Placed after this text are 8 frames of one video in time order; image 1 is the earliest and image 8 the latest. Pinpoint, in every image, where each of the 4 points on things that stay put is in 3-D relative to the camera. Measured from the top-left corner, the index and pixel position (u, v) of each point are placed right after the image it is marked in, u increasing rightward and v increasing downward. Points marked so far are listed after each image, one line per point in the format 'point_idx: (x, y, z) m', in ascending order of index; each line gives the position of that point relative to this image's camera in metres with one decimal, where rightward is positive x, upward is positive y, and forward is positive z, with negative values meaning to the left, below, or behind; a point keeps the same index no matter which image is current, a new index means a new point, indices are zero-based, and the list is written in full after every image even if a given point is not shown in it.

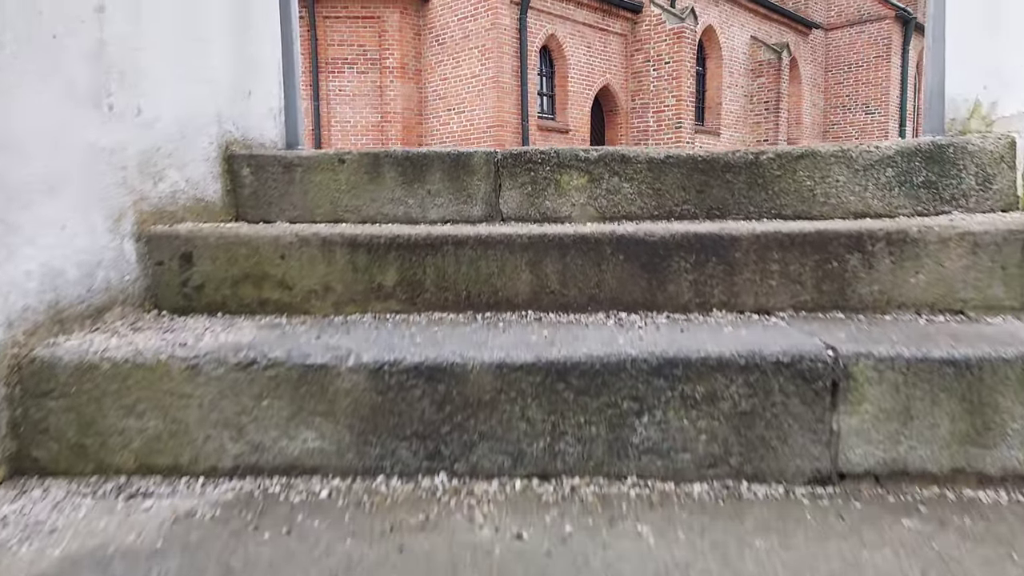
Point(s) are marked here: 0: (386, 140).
0: (-3.6, +4.3, +19.8) m
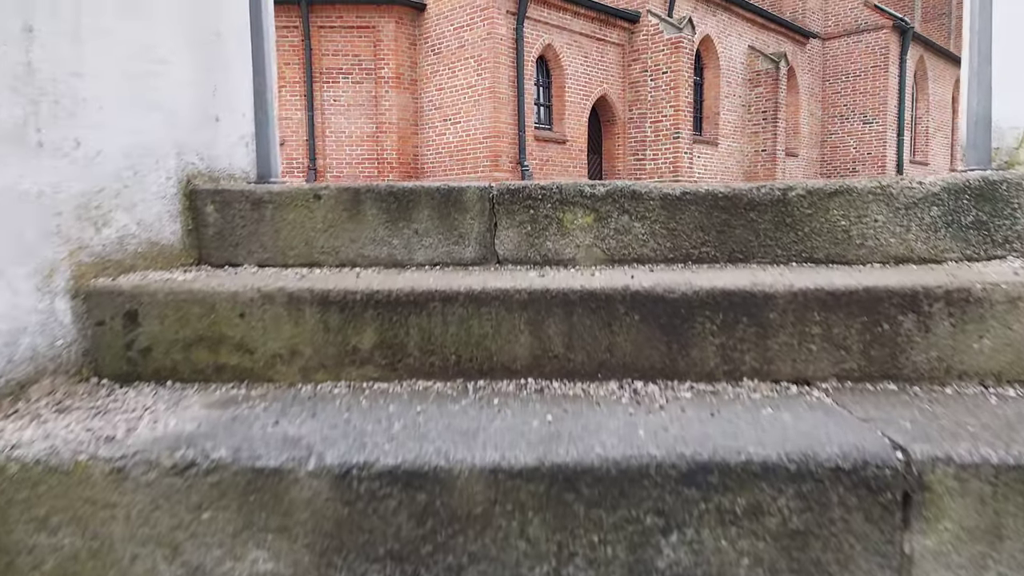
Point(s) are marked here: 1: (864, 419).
0: (-3.7, +3.9, +19.6) m
1: (+0.8, -0.3, +1.5) m
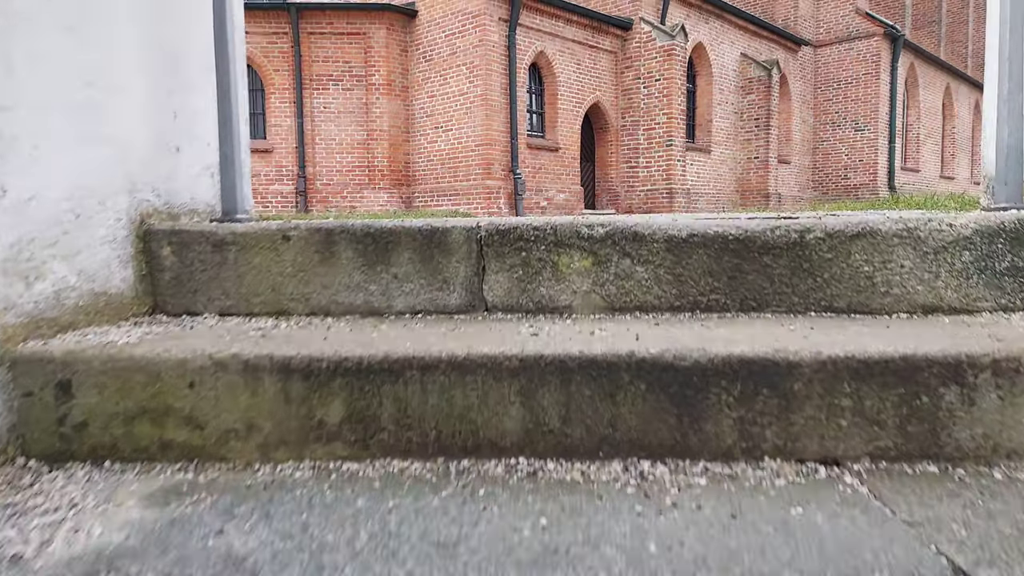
0: (-3.9, +3.6, +19.3) m
1: (+0.7, -0.4, +1.3) m
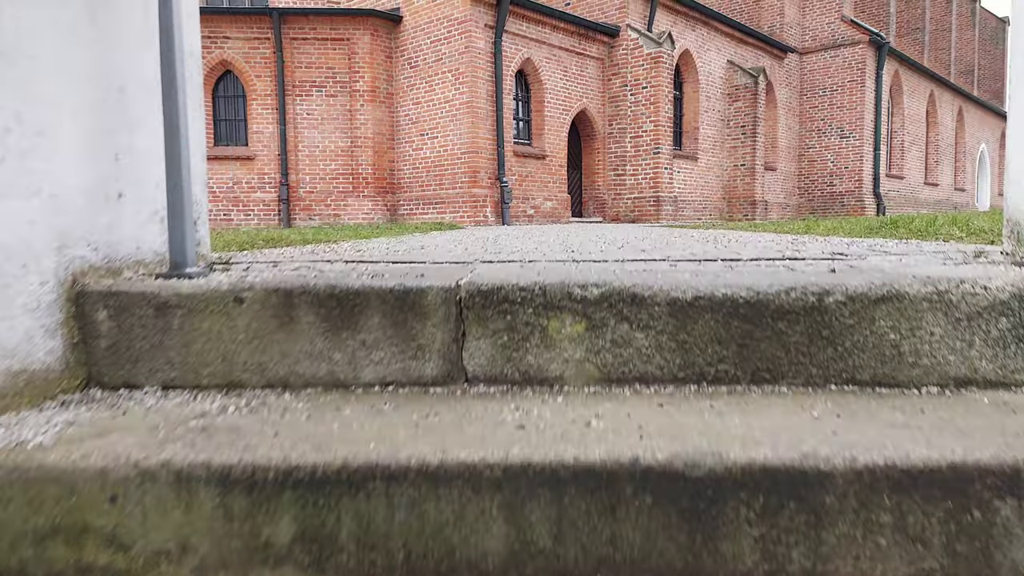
0: (-4.2, +3.4, +19.0) m
1: (+0.7, -0.6, +1.1) m
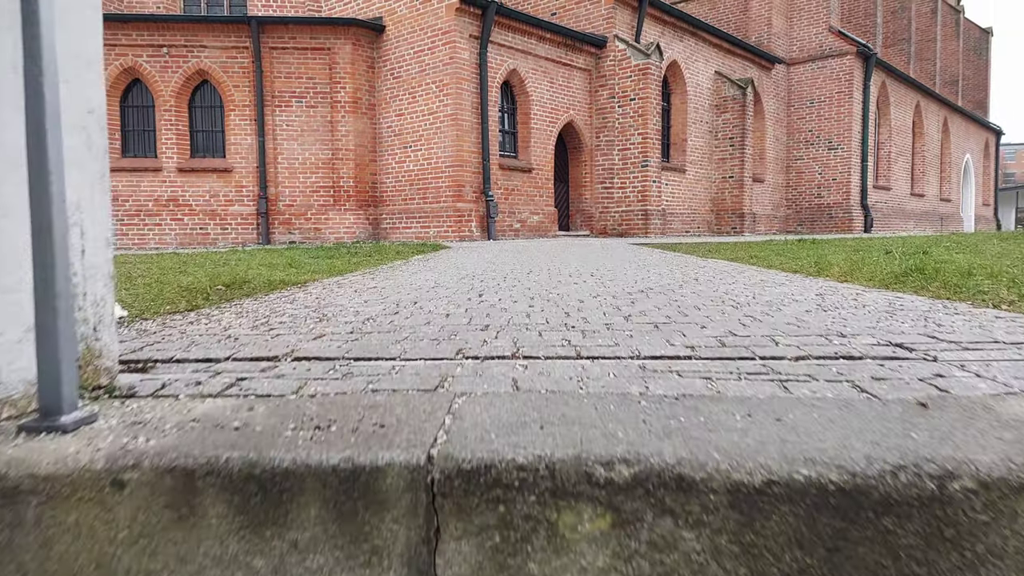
0: (-4.6, +2.9, +18.4) m
1: (+0.7, -1.0, +0.5) m
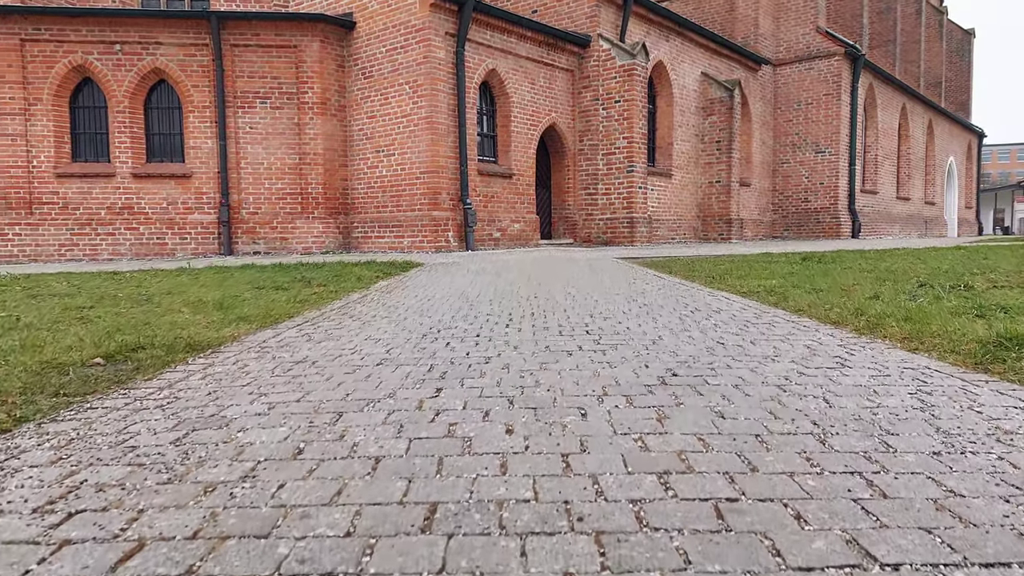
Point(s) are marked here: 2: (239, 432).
0: (-5.1, +2.5, +17.0) m
1: (+0.7, -1.4, -0.7) m
2: (-1.0, -0.5, +2.6) m
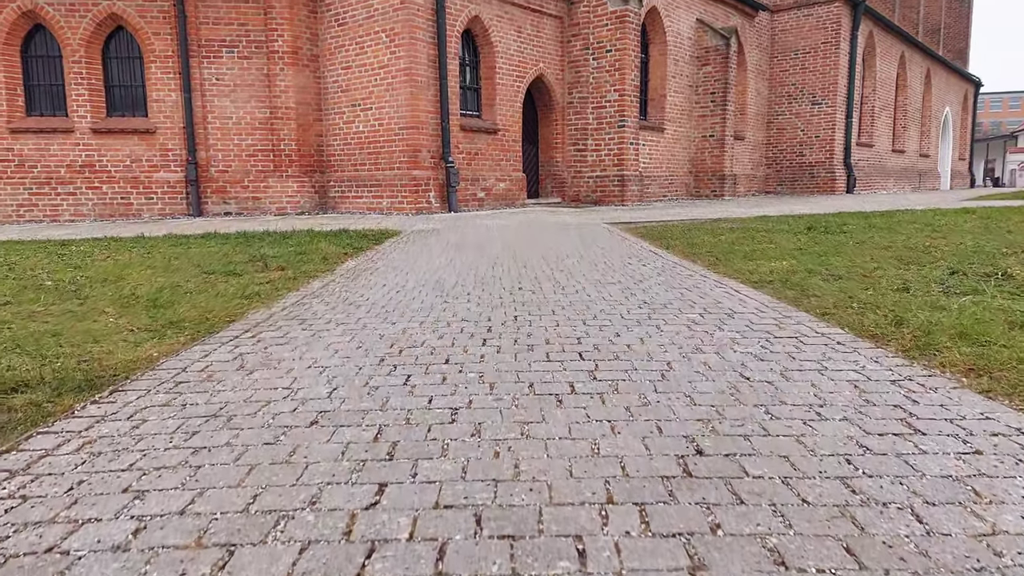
0: (-5.5, +3.2, +15.8) m
1: (+0.7, -1.8, -1.5) m
2: (-1.1, -0.8, +1.8) m
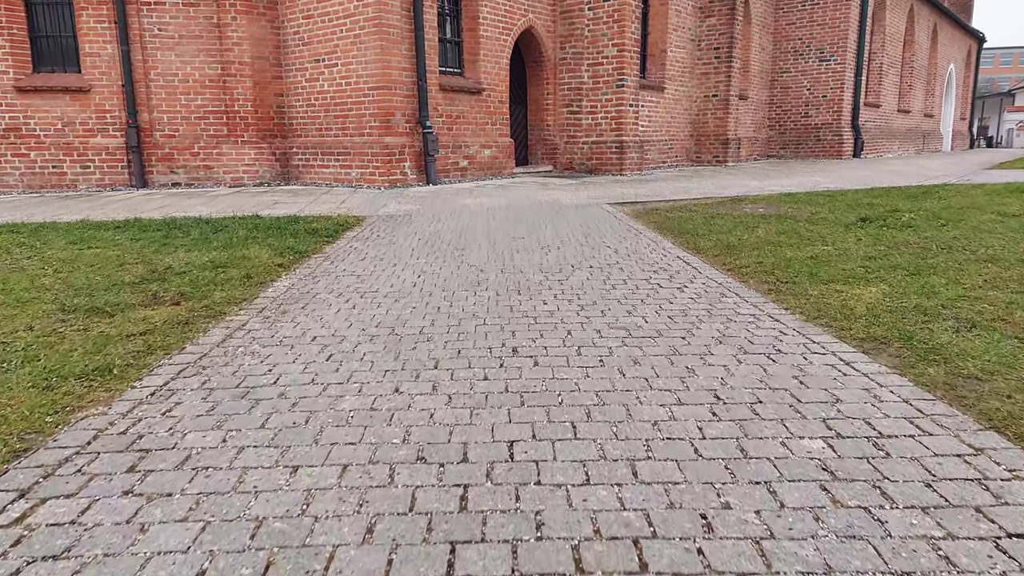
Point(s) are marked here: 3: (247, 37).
0: (-5.7, +3.4, +13.3) m
1: (+0.8, -2.7, -3.5) m
2: (-1.1, -1.4, -0.4) m
3: (-5.3, +4.6, +13.2) m
